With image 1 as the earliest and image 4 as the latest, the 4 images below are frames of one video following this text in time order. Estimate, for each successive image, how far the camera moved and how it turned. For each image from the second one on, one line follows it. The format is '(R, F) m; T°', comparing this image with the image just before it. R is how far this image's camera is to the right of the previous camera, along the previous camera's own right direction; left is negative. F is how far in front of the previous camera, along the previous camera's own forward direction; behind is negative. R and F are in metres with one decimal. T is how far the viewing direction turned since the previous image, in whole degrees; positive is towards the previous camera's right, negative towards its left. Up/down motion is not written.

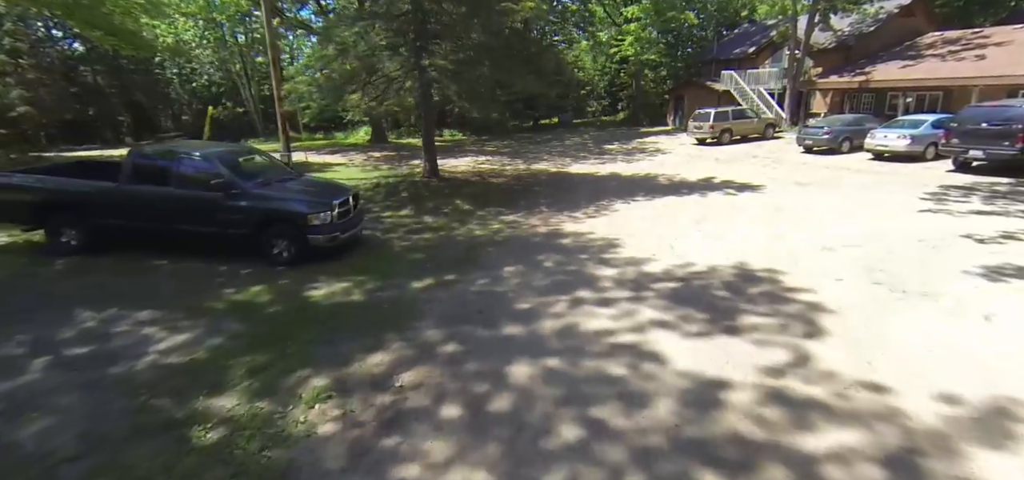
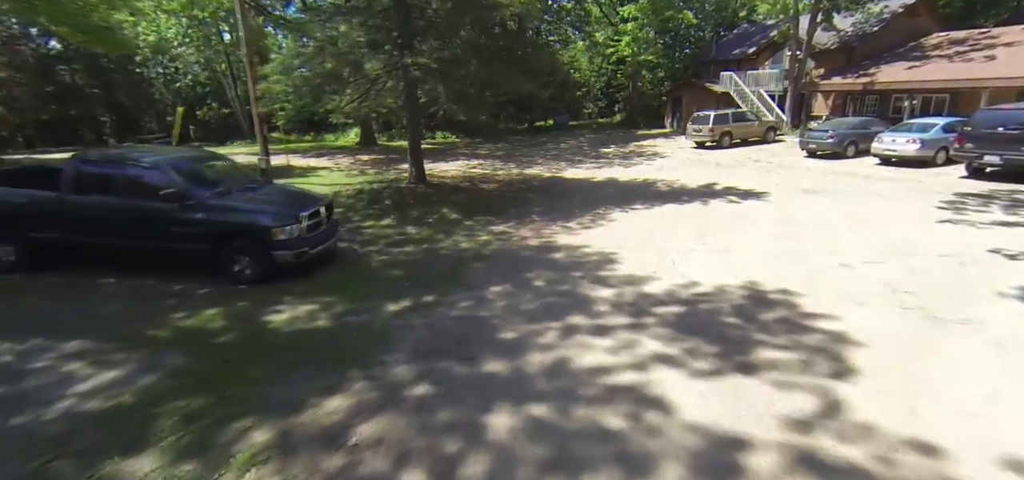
(+0.1, +0.6) m; 0°
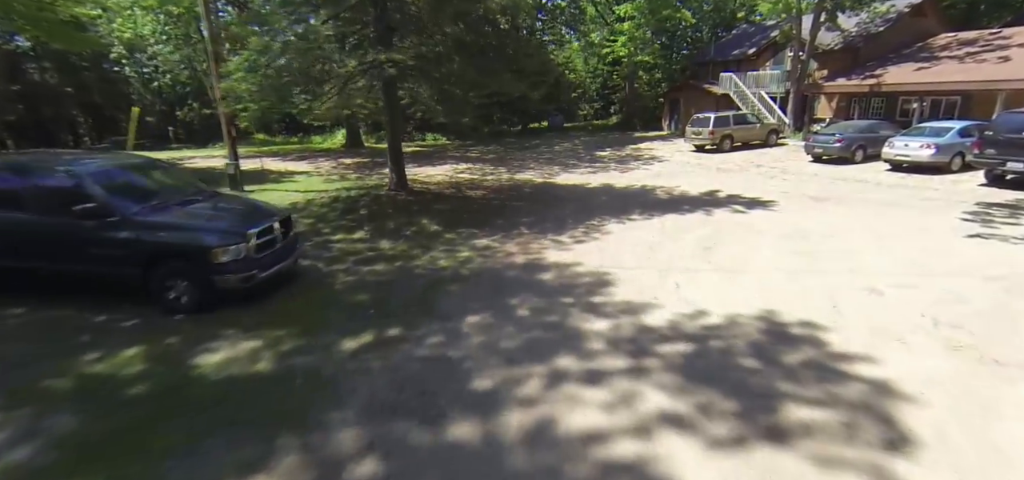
(+0.2, +0.8) m; 0°
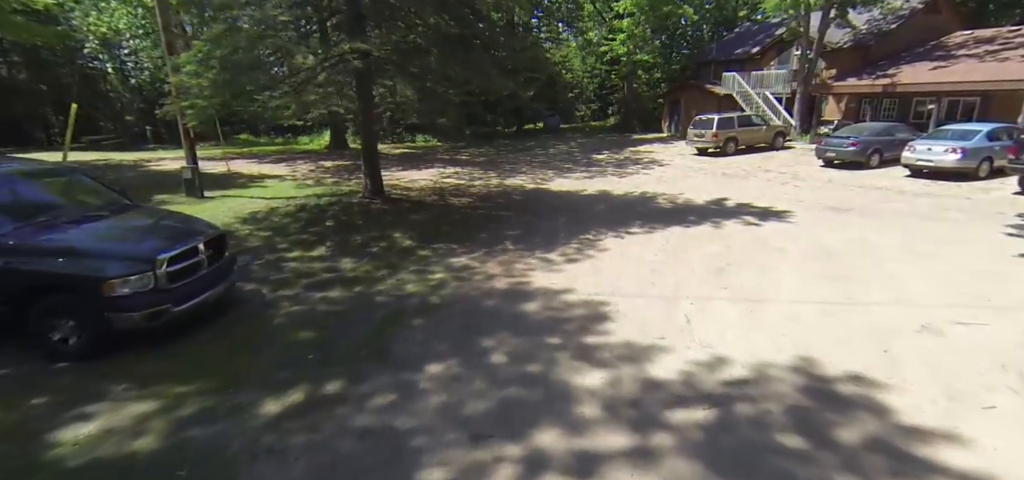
(+0.2, +1.1) m; 0°
